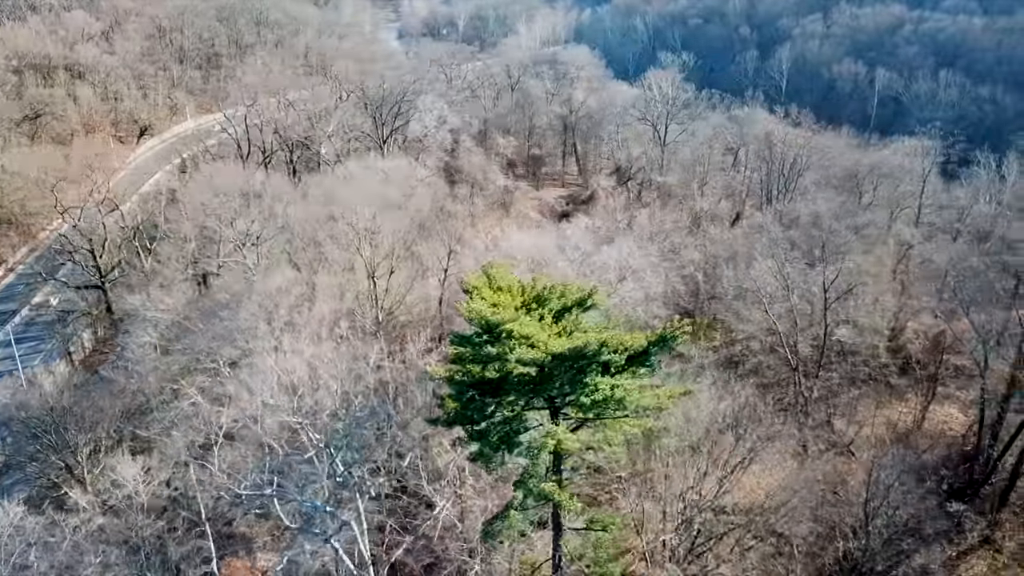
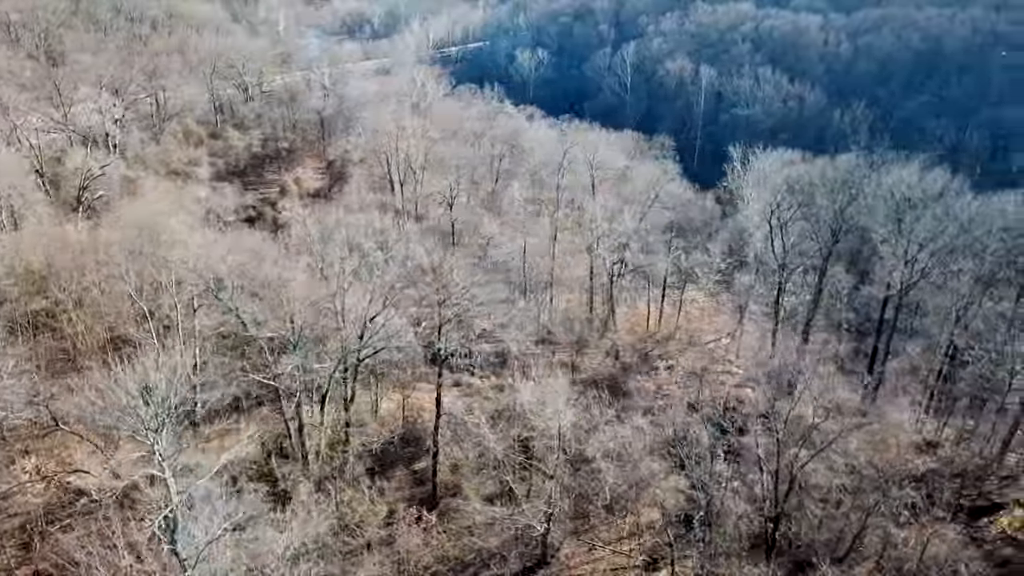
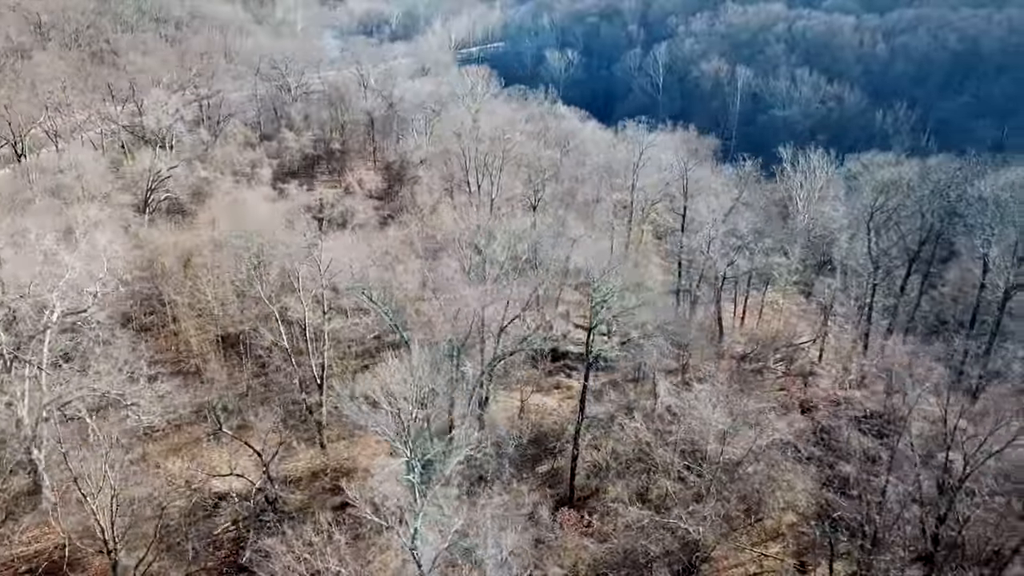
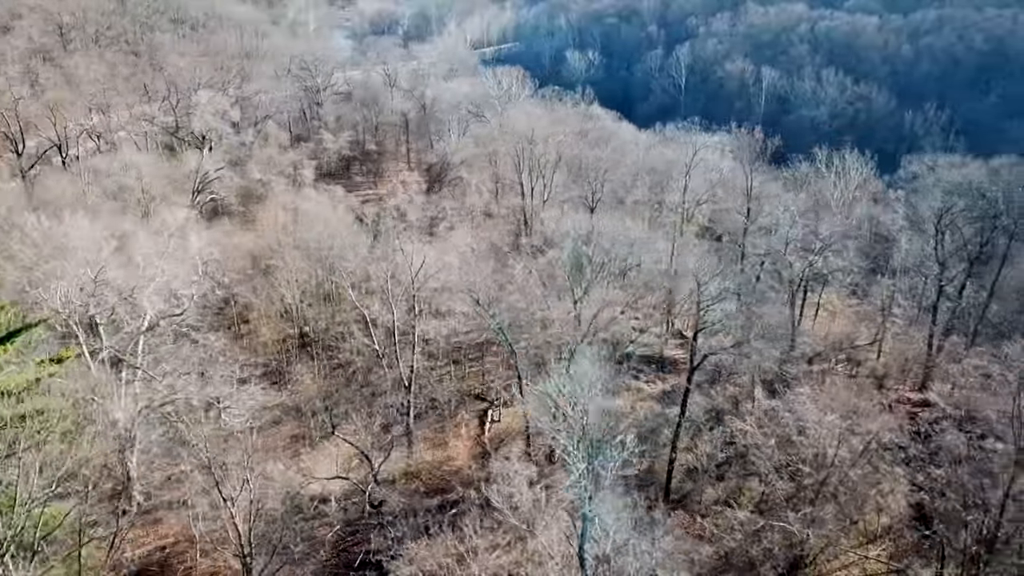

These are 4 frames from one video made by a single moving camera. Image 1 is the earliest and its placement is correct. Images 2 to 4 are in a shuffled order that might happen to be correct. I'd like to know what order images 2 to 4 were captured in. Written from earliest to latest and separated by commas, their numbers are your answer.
4, 3, 2
